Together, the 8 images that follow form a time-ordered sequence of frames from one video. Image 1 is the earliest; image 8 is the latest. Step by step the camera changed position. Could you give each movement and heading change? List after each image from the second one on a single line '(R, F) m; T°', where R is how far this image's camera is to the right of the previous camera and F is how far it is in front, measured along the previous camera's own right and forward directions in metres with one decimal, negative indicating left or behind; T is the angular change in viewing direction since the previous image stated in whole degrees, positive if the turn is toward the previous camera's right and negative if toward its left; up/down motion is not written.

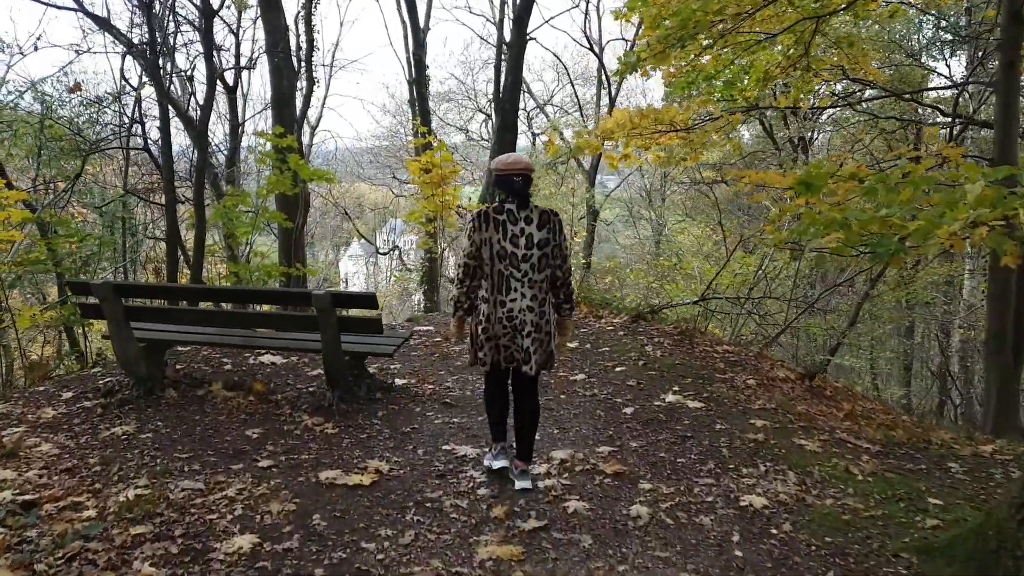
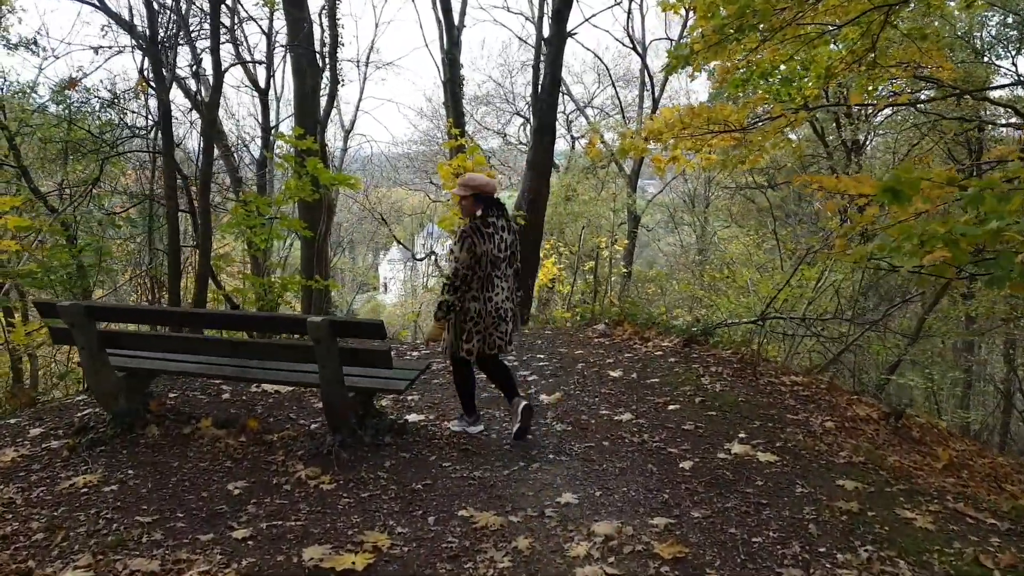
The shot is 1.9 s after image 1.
(0.0, +0.7) m; -3°
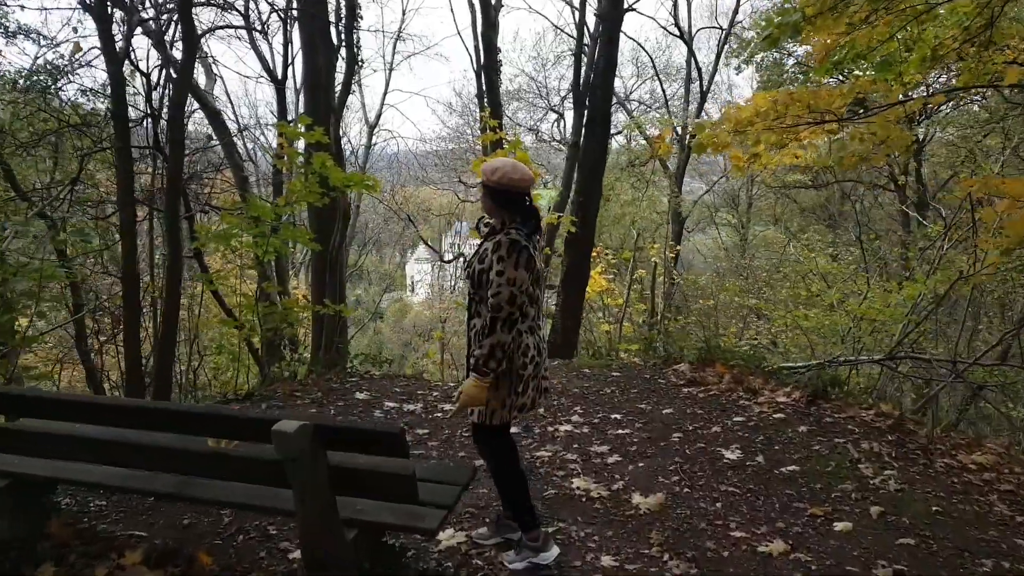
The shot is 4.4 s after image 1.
(-0.2, +1.4) m; -2°
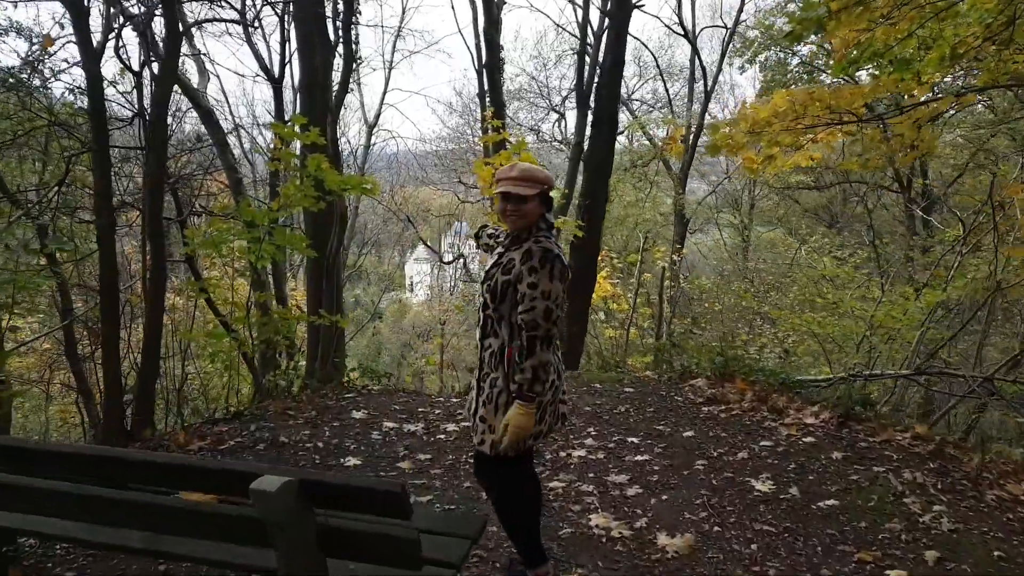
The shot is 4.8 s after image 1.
(0.0, +0.3) m; 0°
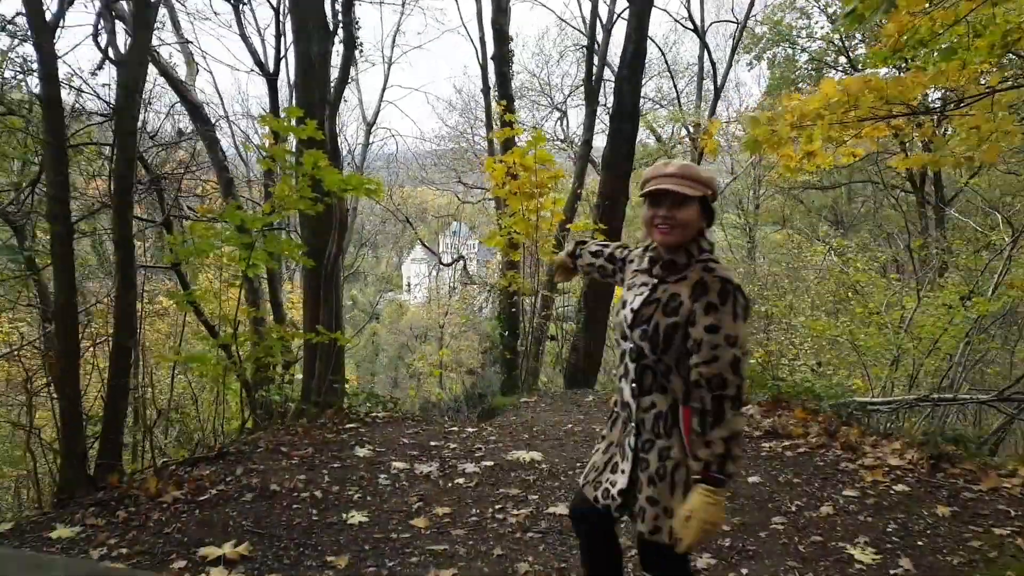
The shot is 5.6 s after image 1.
(-0.1, +0.6) m; 0°
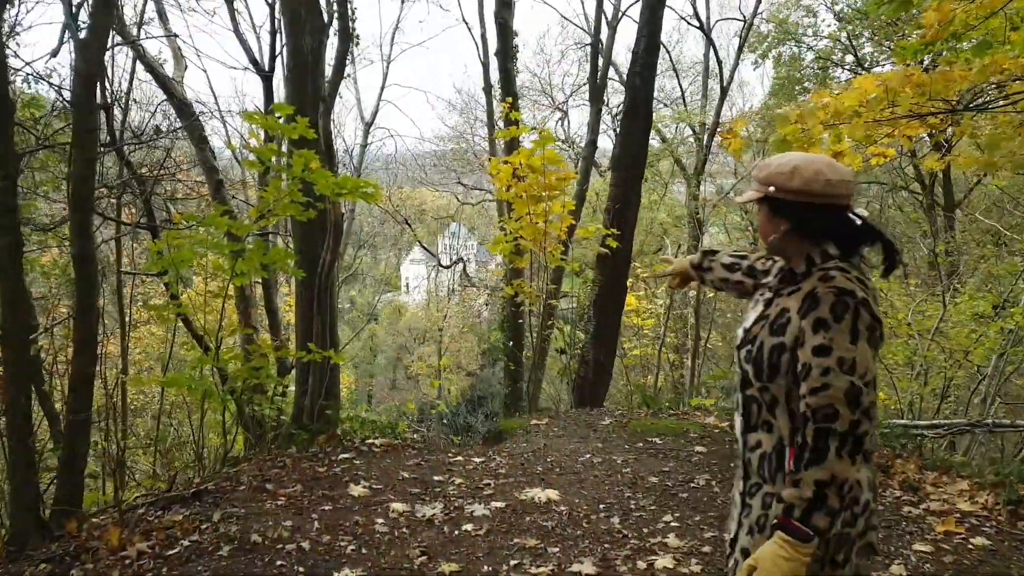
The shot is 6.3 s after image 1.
(-0.1, +0.4) m; 0°
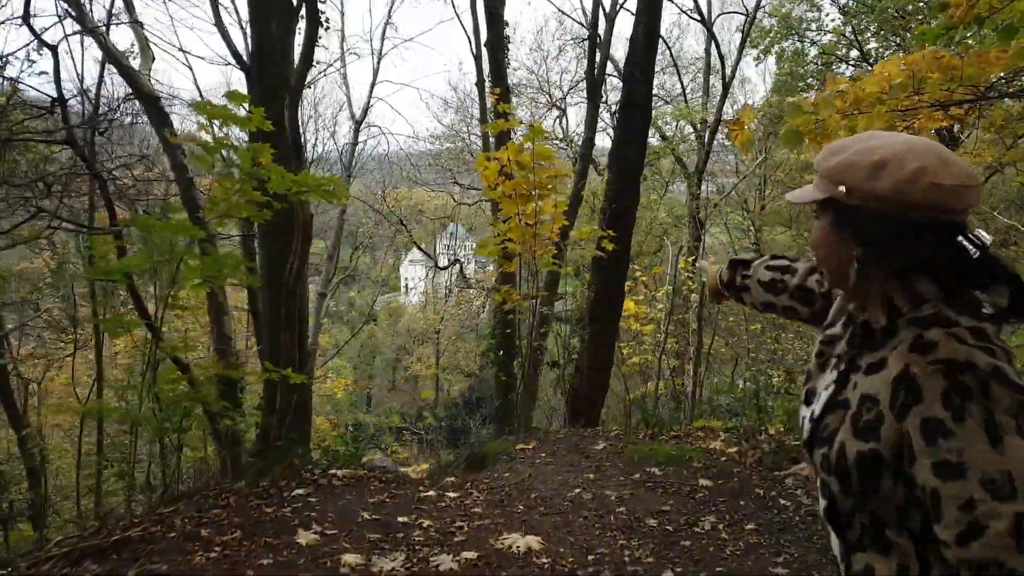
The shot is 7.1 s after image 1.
(+0.1, +0.5) m; 0°
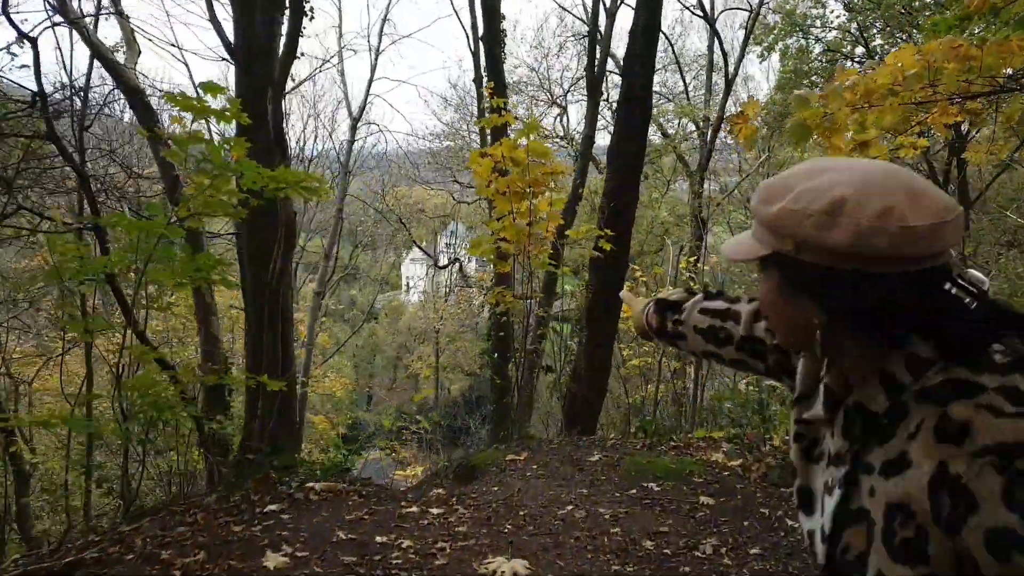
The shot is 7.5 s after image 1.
(+0.1, +0.2) m; 0°
